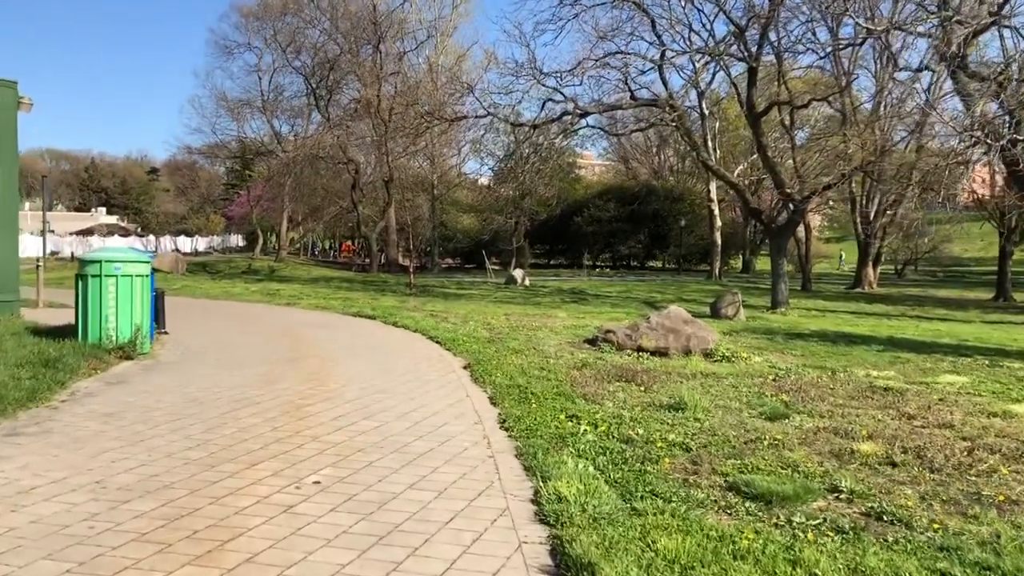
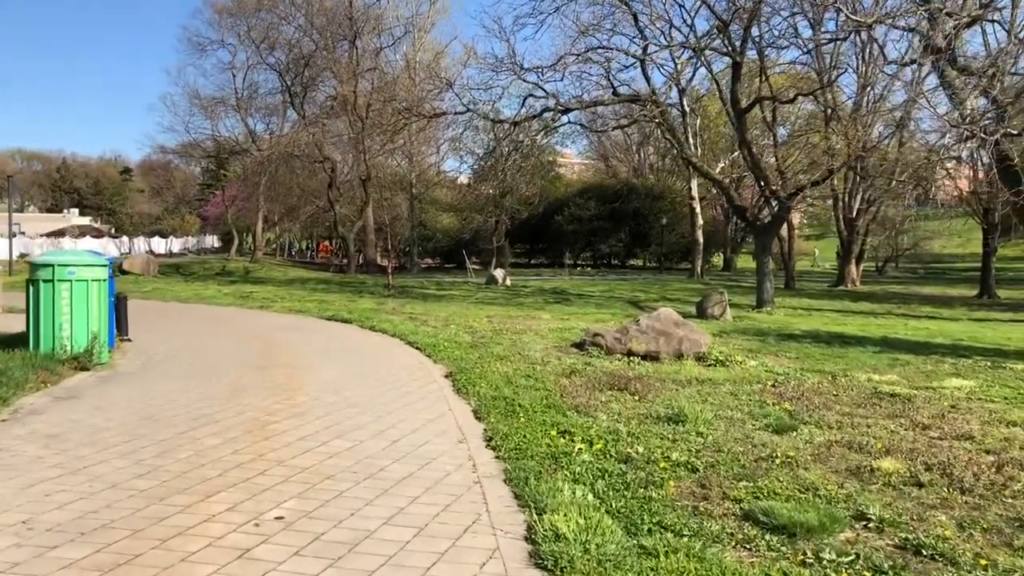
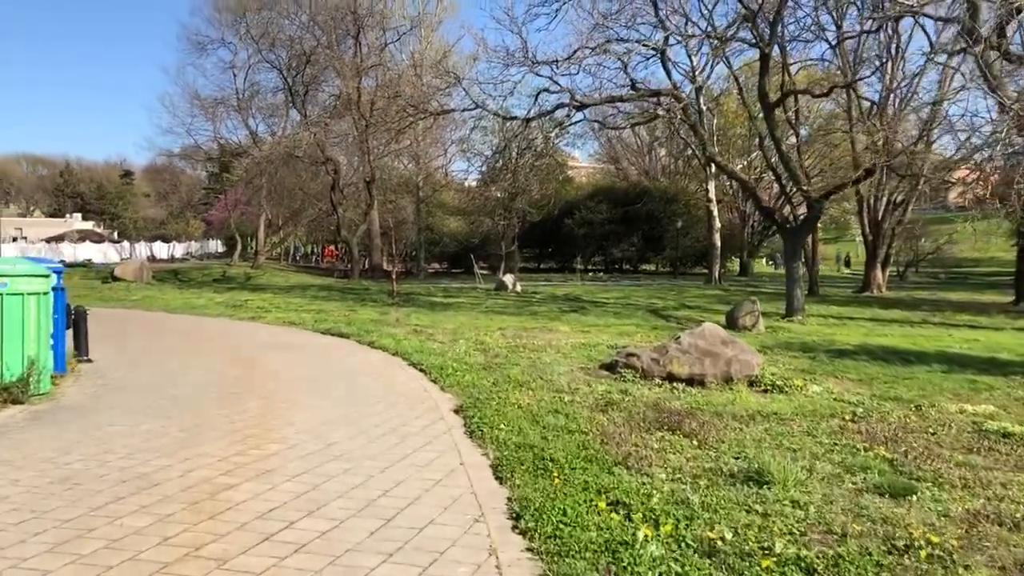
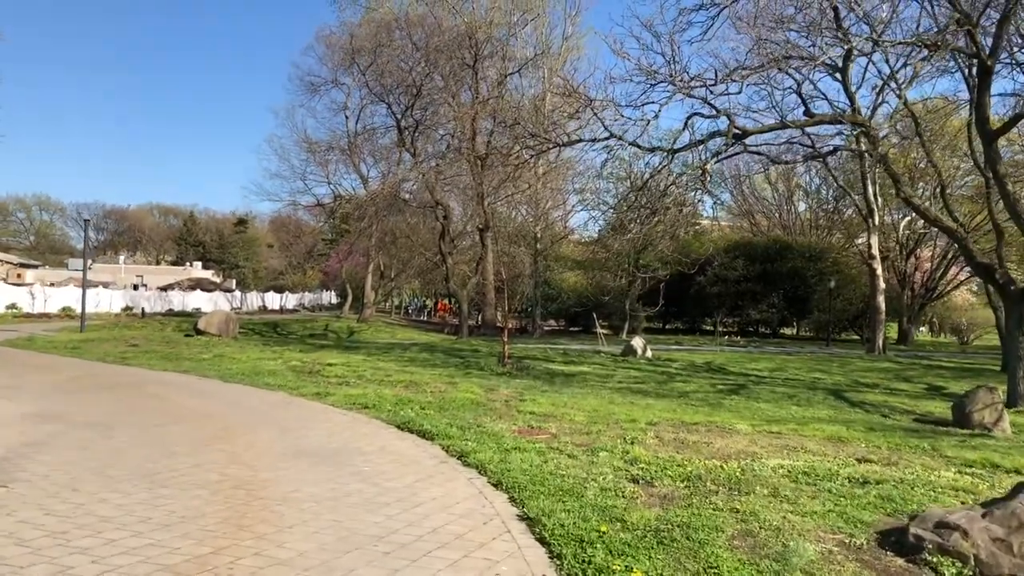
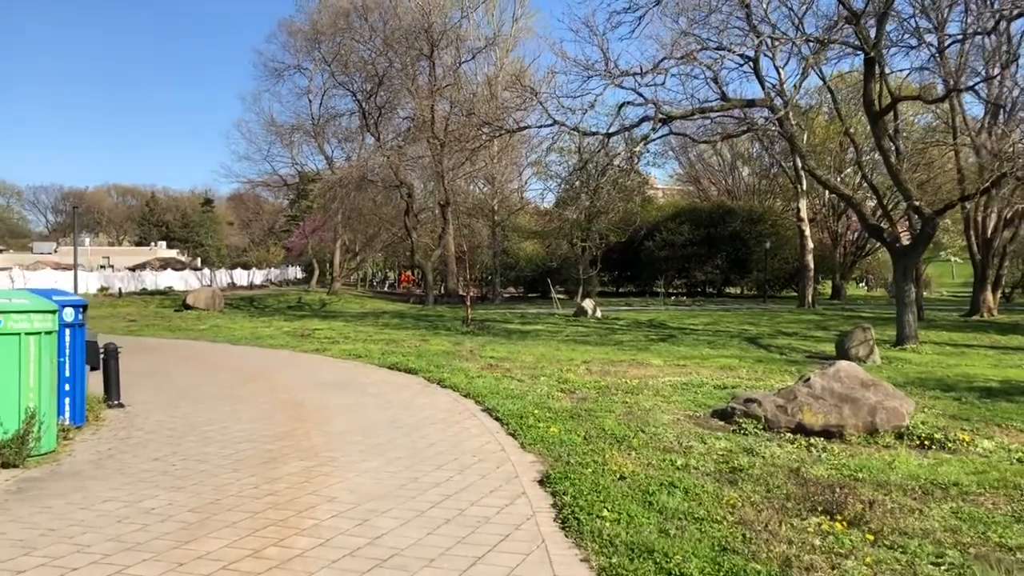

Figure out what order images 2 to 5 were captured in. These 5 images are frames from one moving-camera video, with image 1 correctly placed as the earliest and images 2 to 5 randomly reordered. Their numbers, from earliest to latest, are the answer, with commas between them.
2, 3, 5, 4
